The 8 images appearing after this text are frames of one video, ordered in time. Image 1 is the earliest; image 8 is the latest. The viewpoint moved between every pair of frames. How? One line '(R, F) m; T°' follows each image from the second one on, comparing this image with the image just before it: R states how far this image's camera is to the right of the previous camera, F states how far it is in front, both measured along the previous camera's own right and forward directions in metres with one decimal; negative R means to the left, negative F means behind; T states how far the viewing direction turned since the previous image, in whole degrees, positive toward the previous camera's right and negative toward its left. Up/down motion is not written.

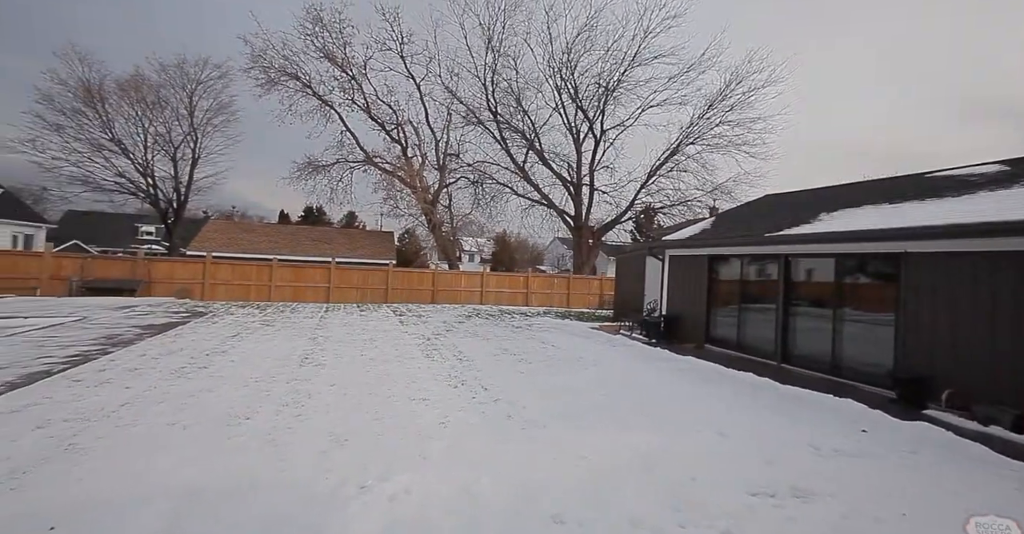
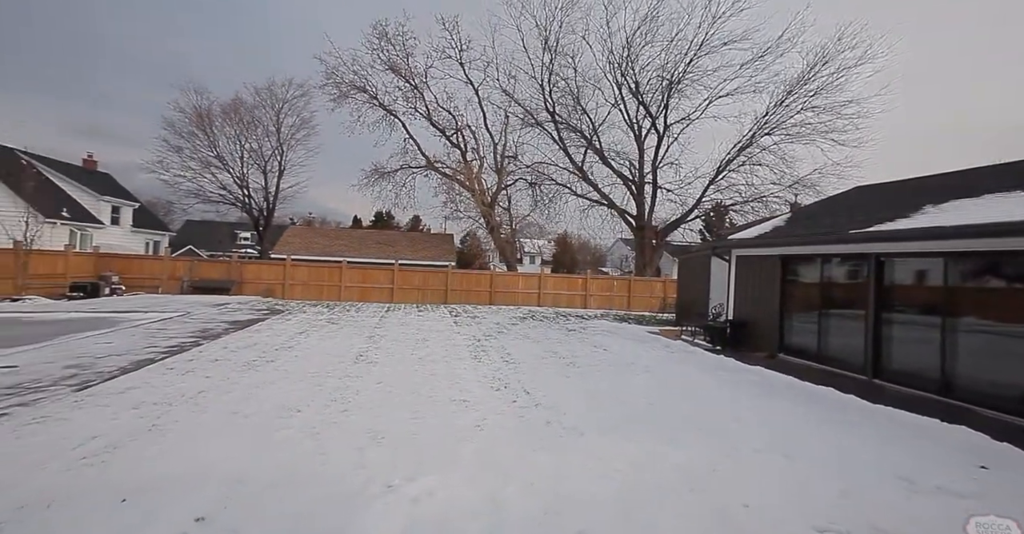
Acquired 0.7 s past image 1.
(+0.3, +0.1) m; -9°
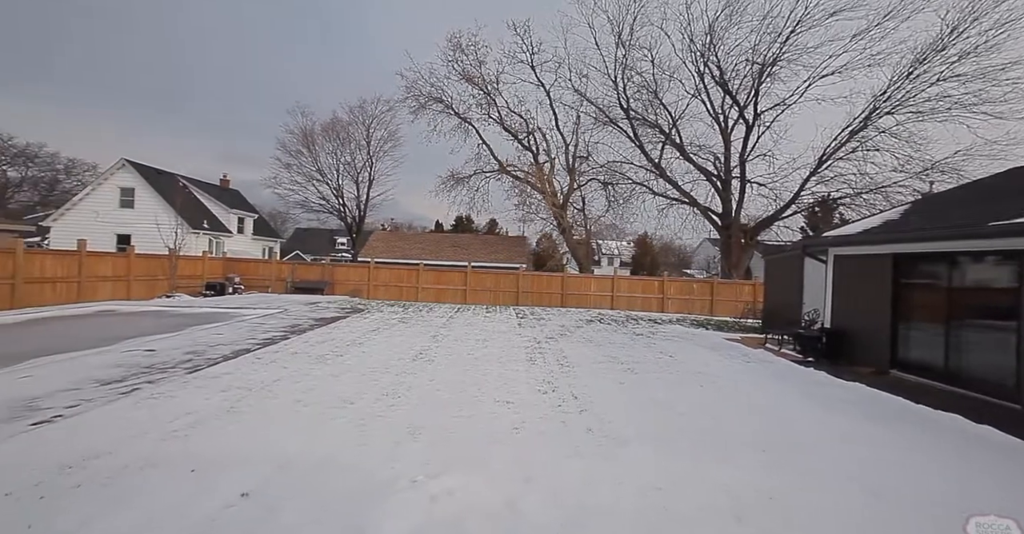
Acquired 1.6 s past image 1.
(+0.5, +0.1) m; -11°
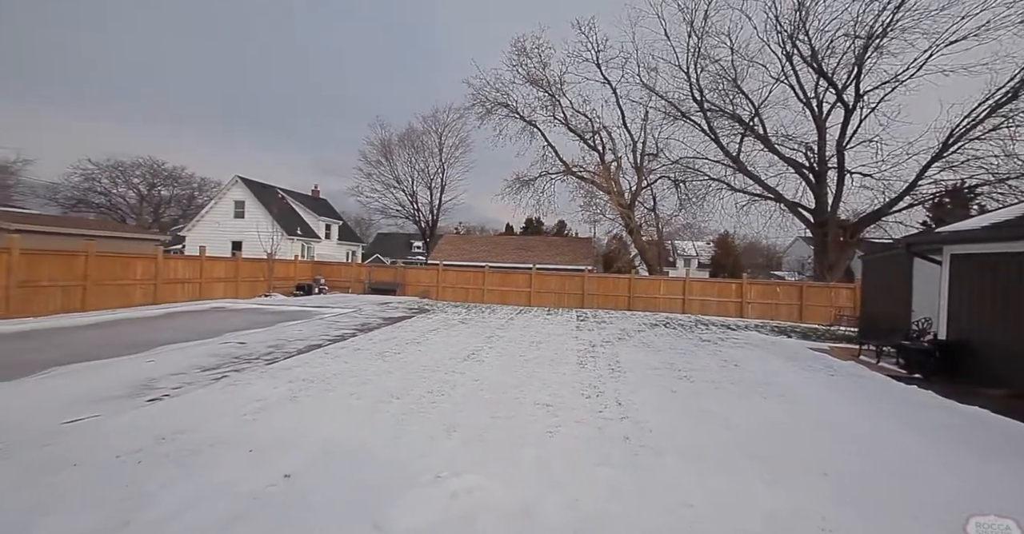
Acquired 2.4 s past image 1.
(+0.4, +0.1) m; -10°
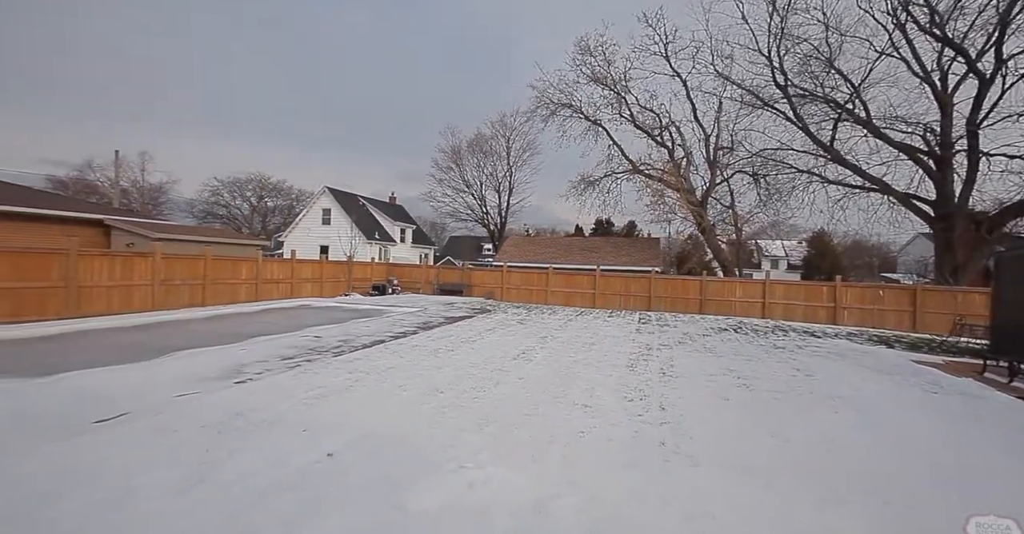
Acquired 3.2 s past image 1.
(+0.4, 0.0) m; -10°
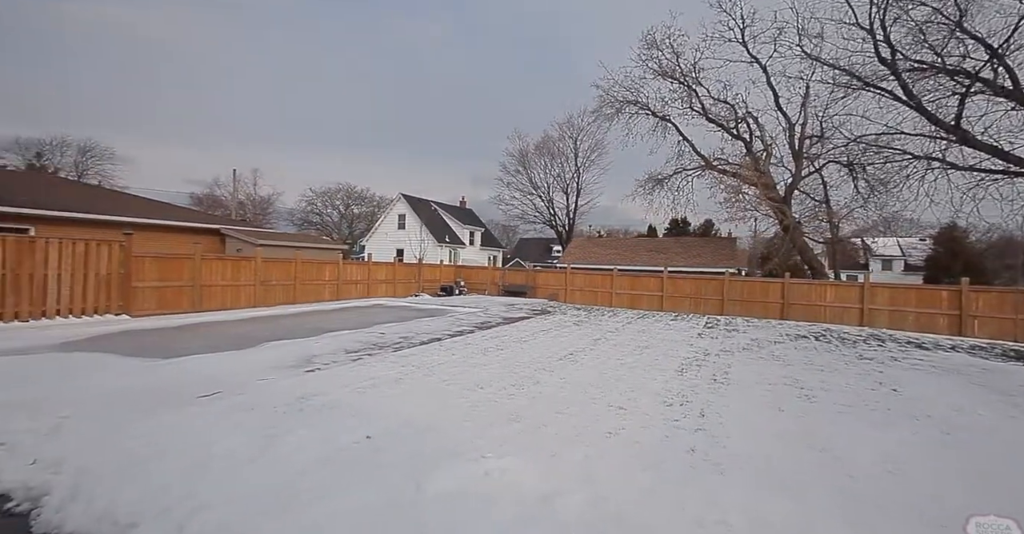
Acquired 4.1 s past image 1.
(+0.5, -0.1) m; -10°
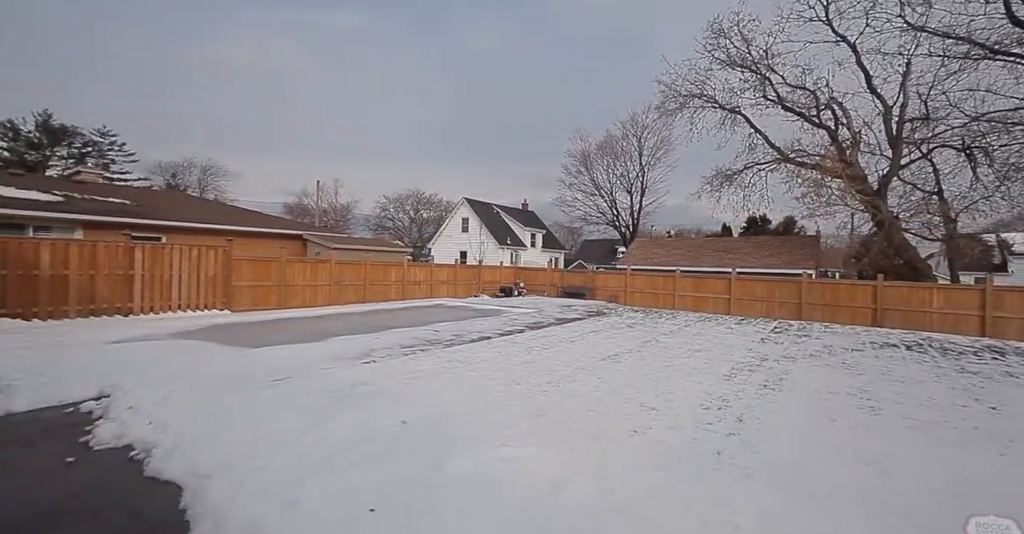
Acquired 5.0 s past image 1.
(+0.5, -0.1) m; -10°
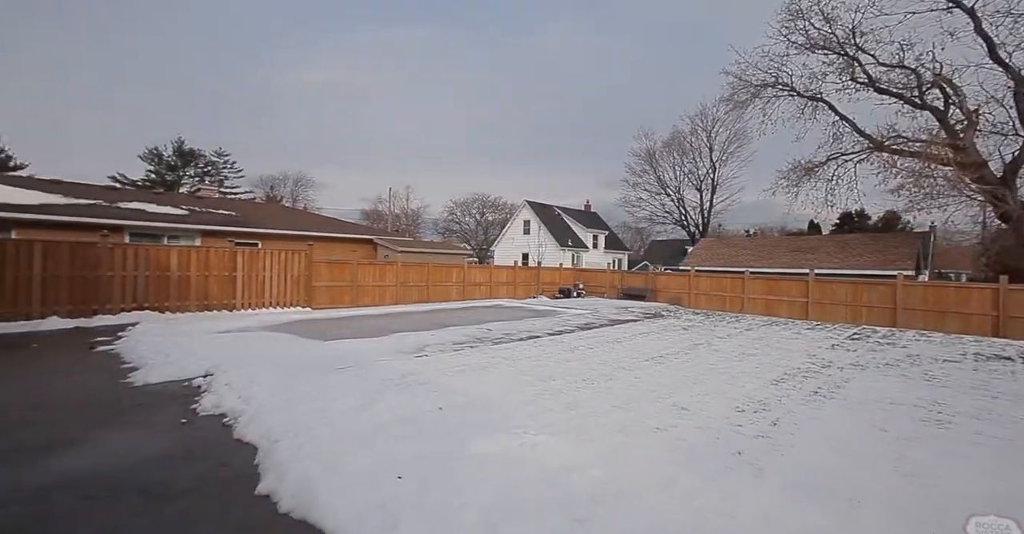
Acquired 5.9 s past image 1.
(+0.5, -0.1) m; -10°
